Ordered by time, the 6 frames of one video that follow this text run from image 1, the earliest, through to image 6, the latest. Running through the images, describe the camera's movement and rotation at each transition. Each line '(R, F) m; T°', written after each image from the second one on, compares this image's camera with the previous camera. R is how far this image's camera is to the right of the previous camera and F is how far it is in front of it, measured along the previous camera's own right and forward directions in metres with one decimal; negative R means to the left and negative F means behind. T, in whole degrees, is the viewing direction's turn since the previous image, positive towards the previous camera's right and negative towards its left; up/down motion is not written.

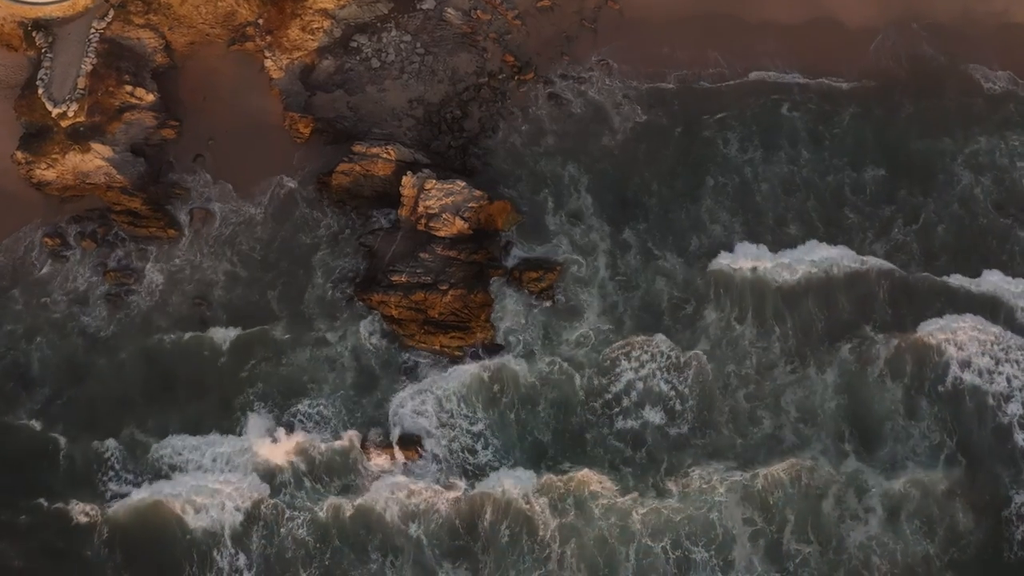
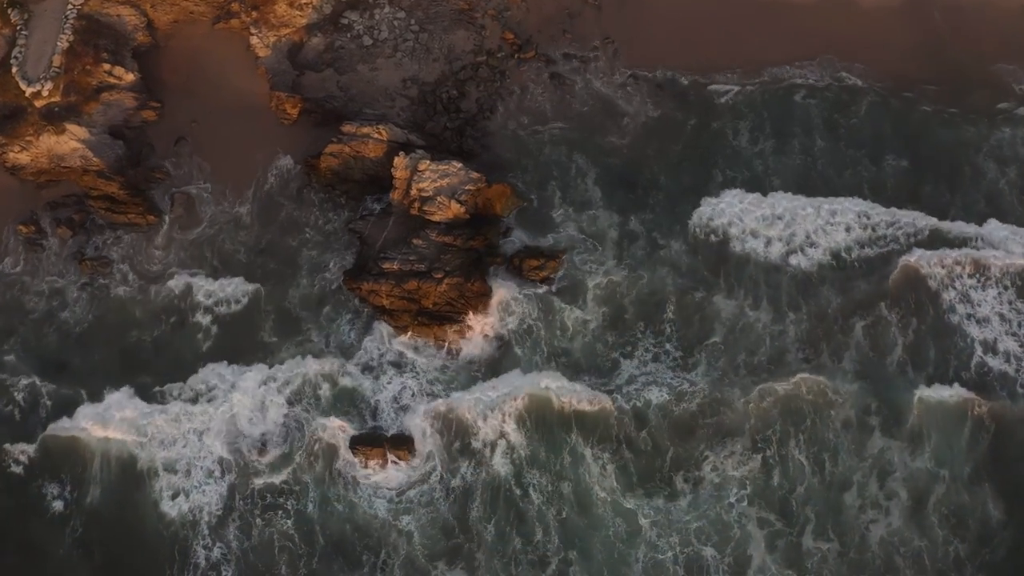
(+0.2, +1.5) m; 0°
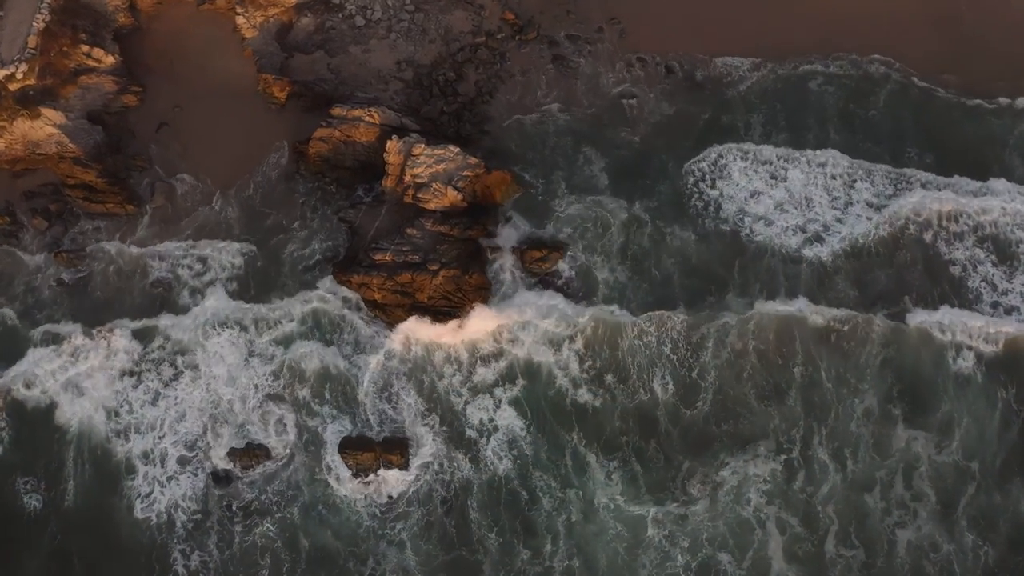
(+0.2, +1.4) m; -1°
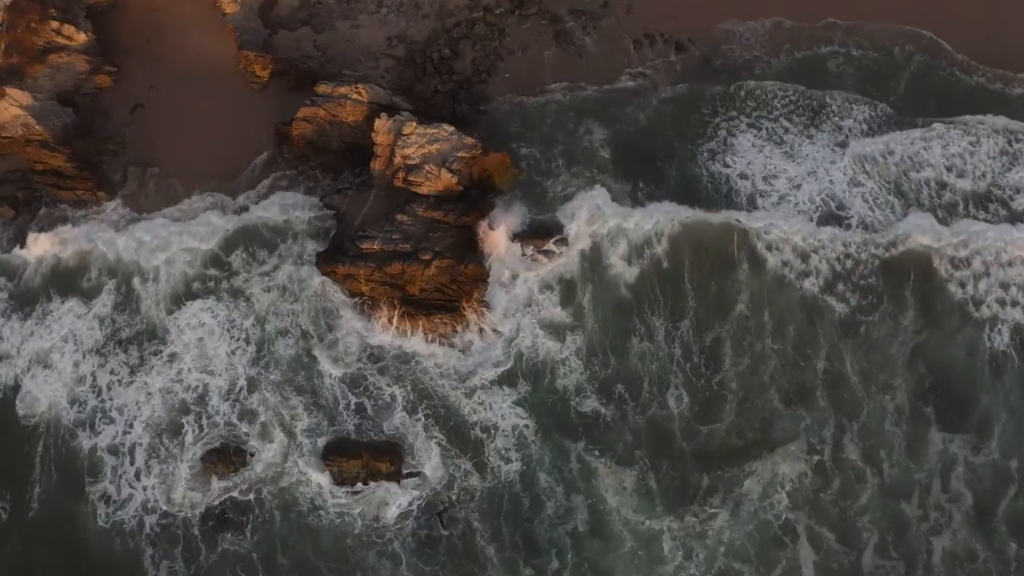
(+0.3, +1.7) m; -1°
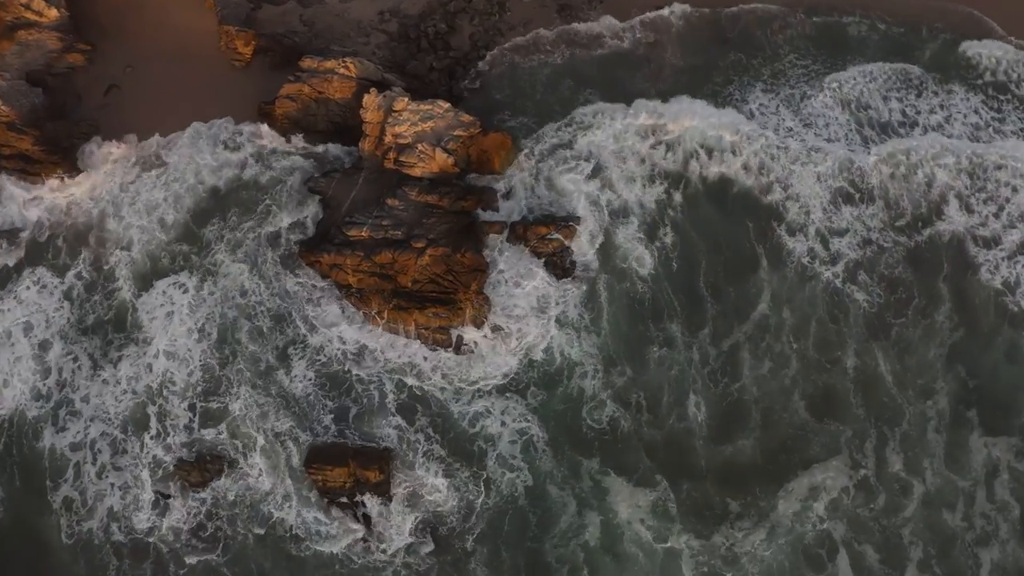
(+0.2, +1.7) m; -1°
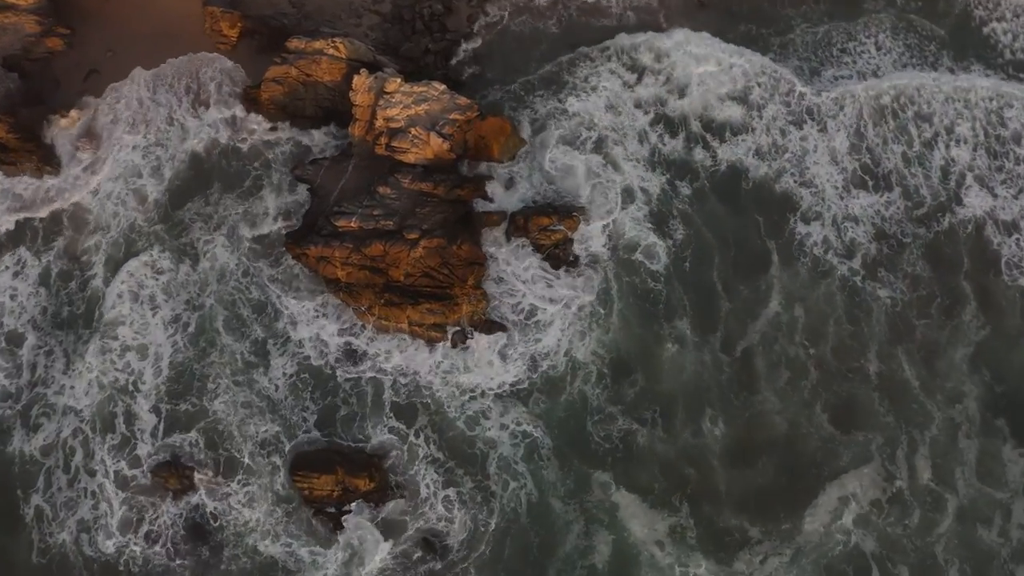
(+0.2, +1.2) m; -1°
